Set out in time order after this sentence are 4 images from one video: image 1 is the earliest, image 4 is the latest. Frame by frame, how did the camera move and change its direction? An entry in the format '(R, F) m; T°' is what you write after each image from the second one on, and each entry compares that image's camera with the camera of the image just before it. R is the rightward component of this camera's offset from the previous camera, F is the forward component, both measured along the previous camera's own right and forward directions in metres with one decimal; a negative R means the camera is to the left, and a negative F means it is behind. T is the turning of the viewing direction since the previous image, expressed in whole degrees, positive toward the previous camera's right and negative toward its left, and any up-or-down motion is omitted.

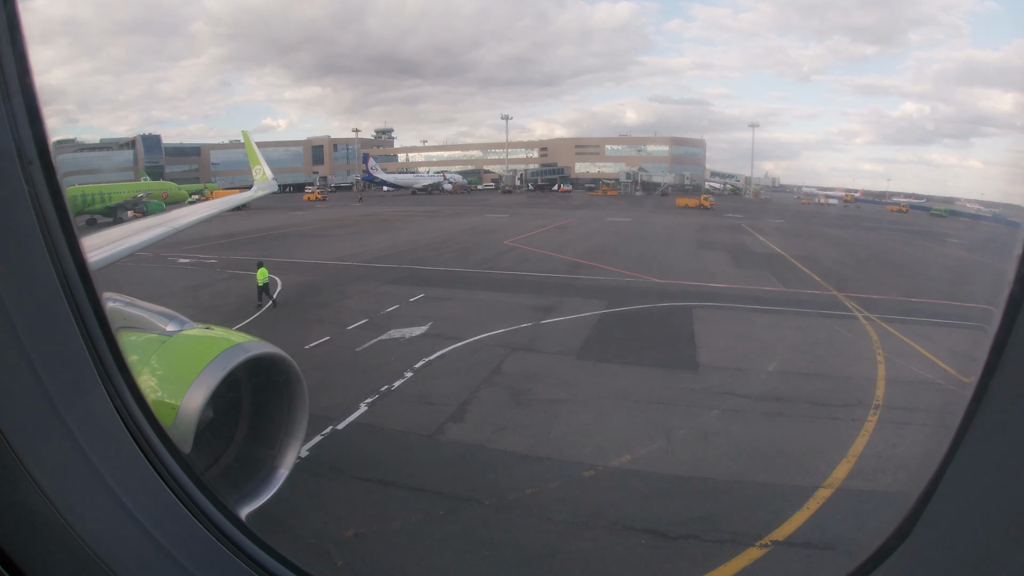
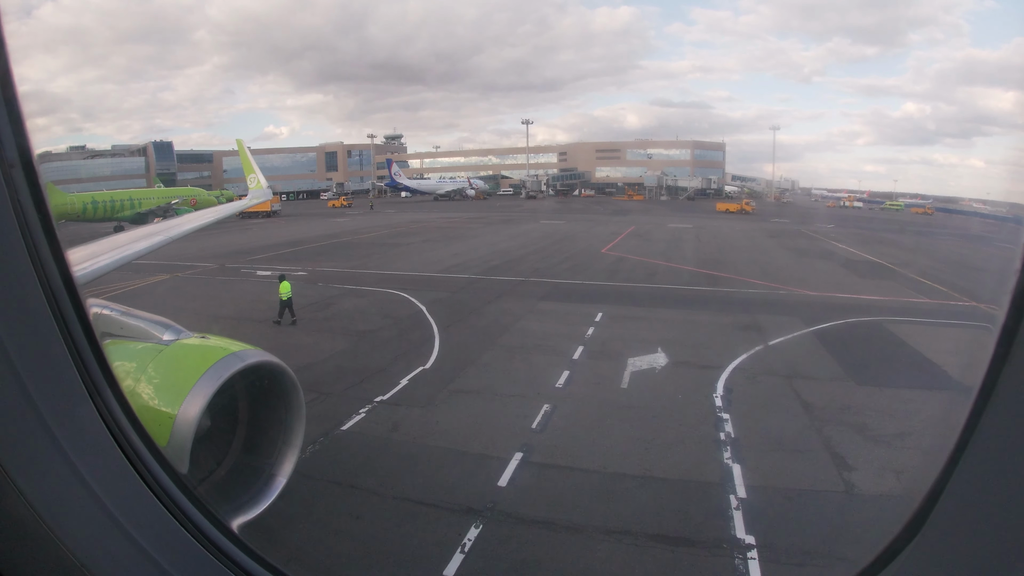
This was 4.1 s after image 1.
(-4.1, +0.9) m; 0°
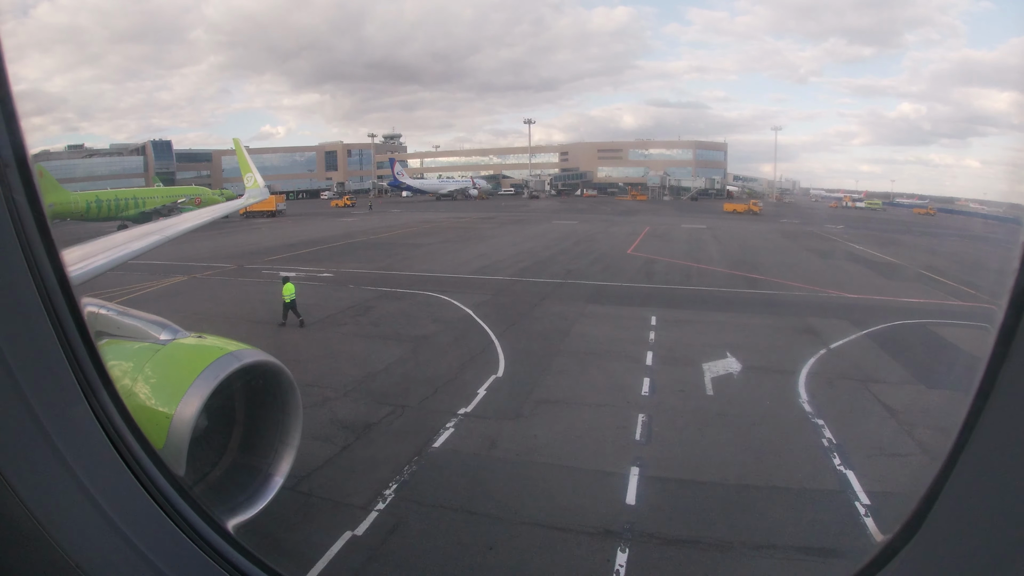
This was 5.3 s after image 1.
(-1.2, 0.0) m; 0°
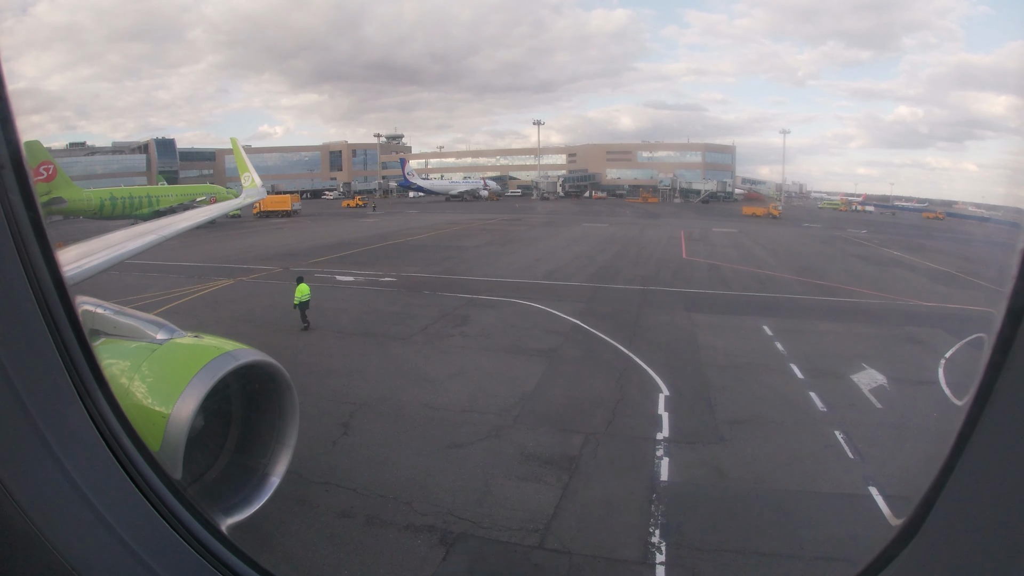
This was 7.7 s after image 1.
(-2.6, -0.3) m; 0°
